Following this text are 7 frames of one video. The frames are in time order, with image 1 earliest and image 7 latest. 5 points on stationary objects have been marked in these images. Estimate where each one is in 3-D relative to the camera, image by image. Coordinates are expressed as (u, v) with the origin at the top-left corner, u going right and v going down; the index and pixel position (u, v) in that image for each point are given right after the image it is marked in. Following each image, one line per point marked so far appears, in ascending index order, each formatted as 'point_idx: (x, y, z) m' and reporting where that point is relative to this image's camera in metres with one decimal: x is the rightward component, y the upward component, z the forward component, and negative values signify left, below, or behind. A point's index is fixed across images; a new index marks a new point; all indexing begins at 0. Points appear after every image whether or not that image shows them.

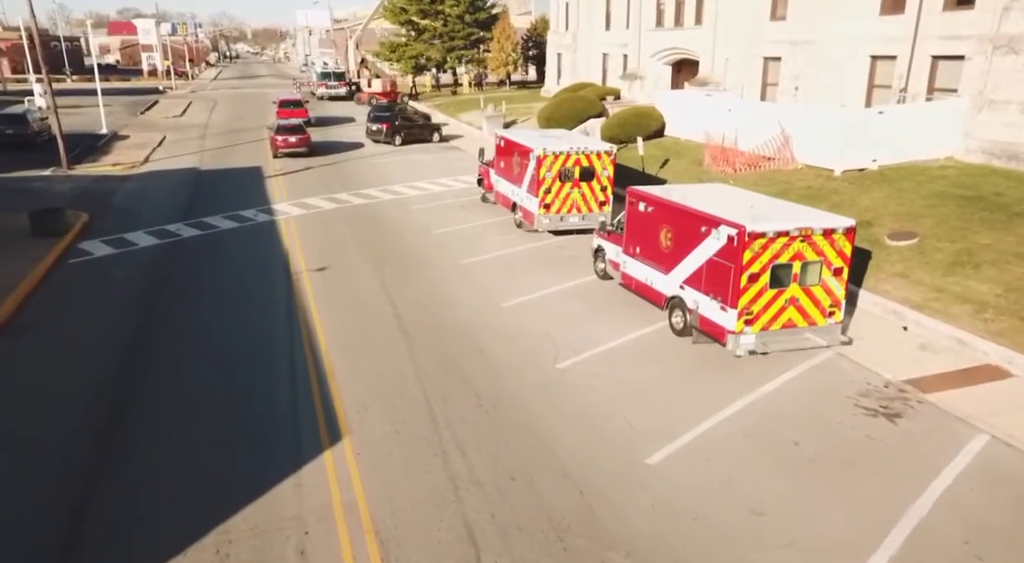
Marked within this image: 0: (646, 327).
0: (+2.6, -0.9, +12.2) m
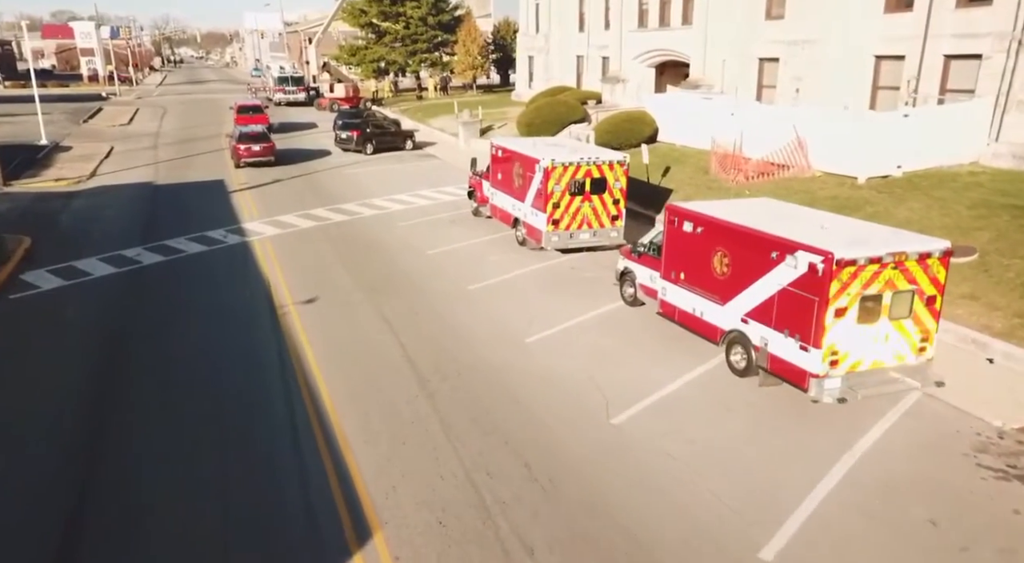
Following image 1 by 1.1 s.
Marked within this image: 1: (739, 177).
0: (+3.2, -1.4, +10.7) m
1: (+7.0, +3.2, +19.5) m
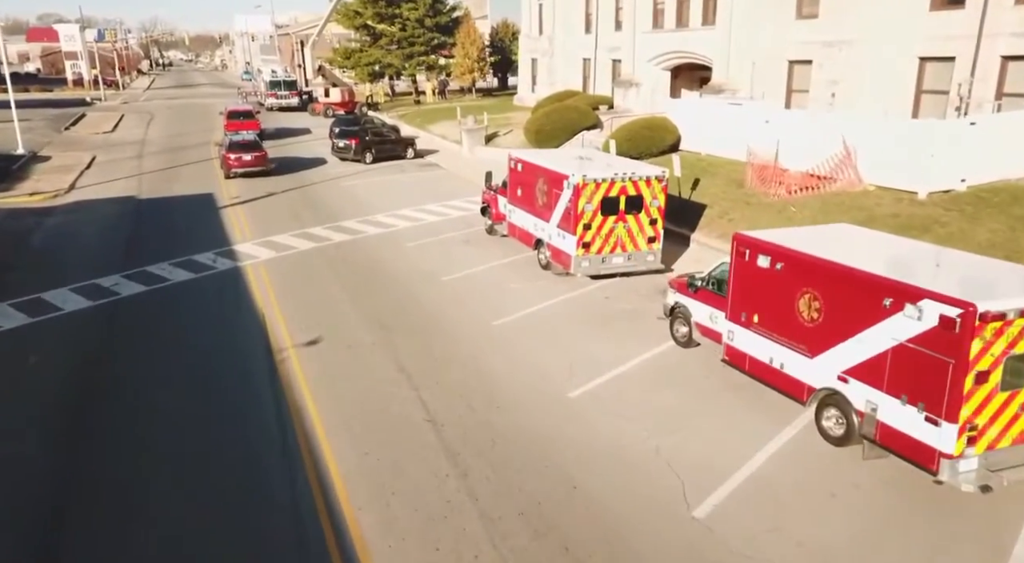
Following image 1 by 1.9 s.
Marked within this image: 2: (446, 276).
0: (+3.8, -2.1, +9.0) m
1: (+7.6, +2.6, +17.8) m
2: (-1.6, +0.1, +15.6) m
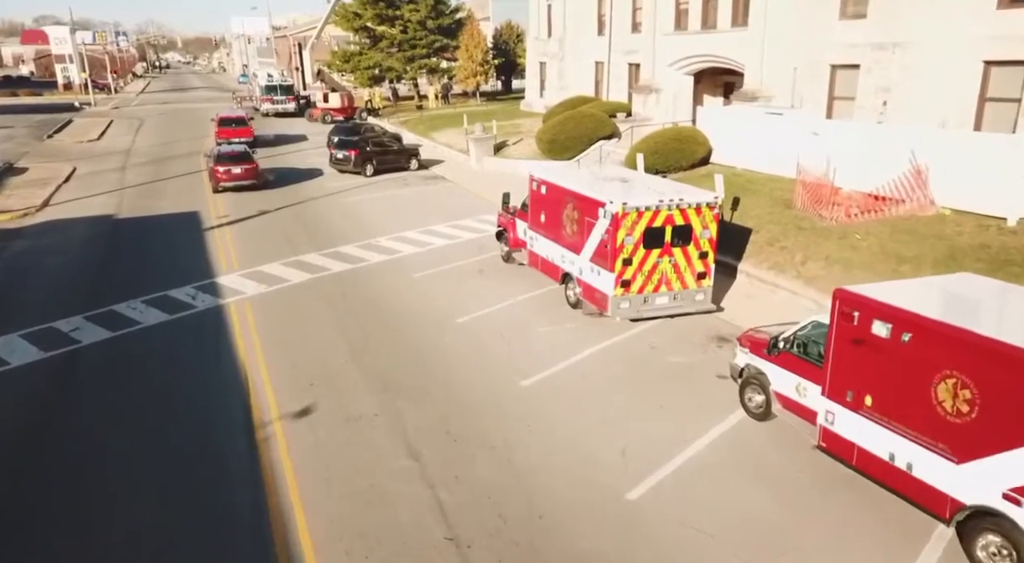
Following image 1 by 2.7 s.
0: (+4.4, -3.0, +6.9) m
1: (+8.1, +1.7, +15.7) m
2: (-1.1, -0.7, +13.5) m
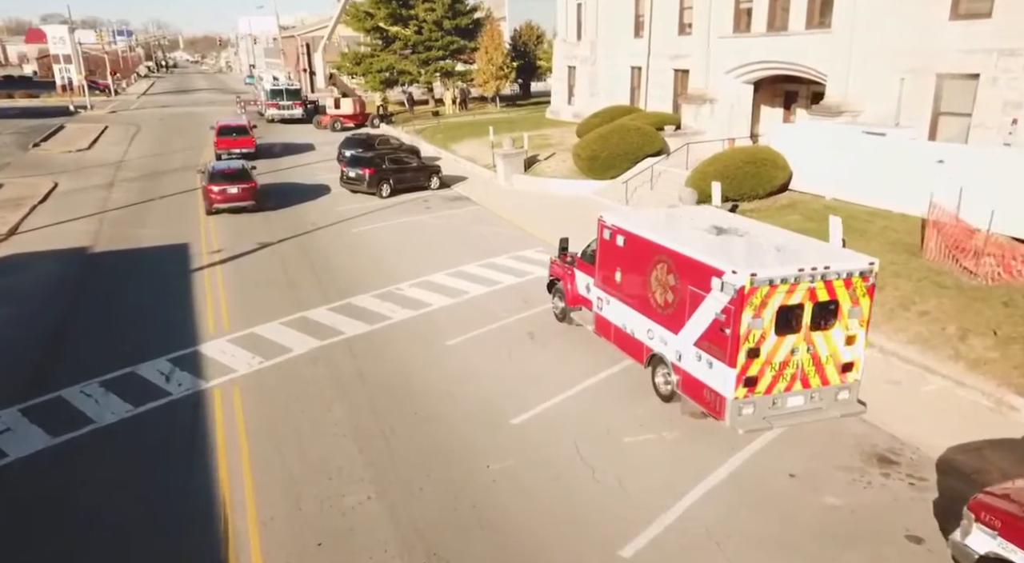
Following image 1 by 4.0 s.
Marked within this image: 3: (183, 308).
0: (+5.5, -4.4, +3.5) m
1: (+9.3, +0.3, +12.3) m
2: (+0.1, -2.1, +10.2) m
3: (-8.1, -0.5, +15.6) m
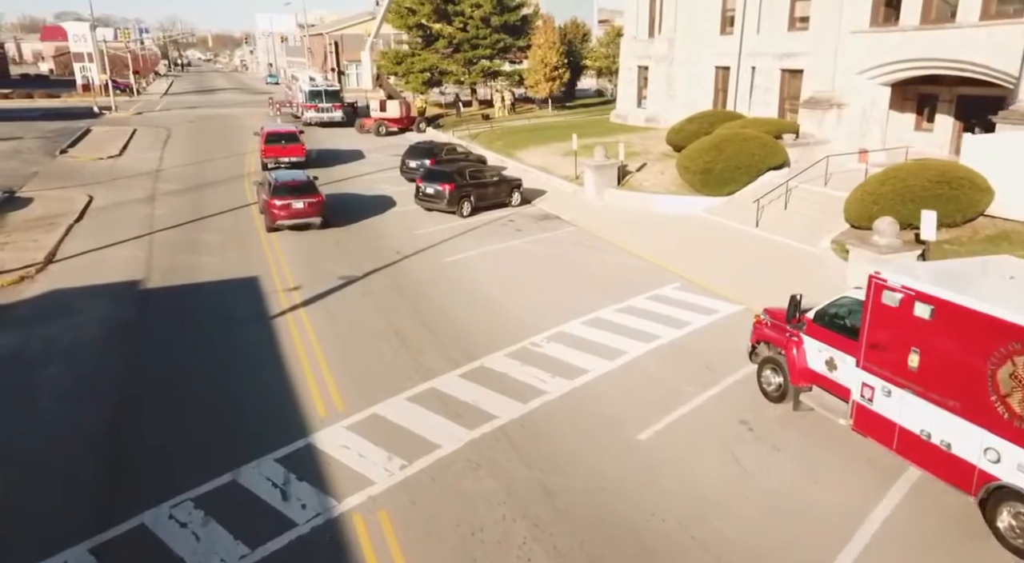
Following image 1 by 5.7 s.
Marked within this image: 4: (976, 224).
0: (+8.6, -5.5, +0.2) m
1: (+12.6, -0.9, +9.0) m
2: (+3.3, -3.2, +7.0) m
3: (-4.8, -1.6, +12.5) m
4: (+11.4, +1.5, +15.2) m
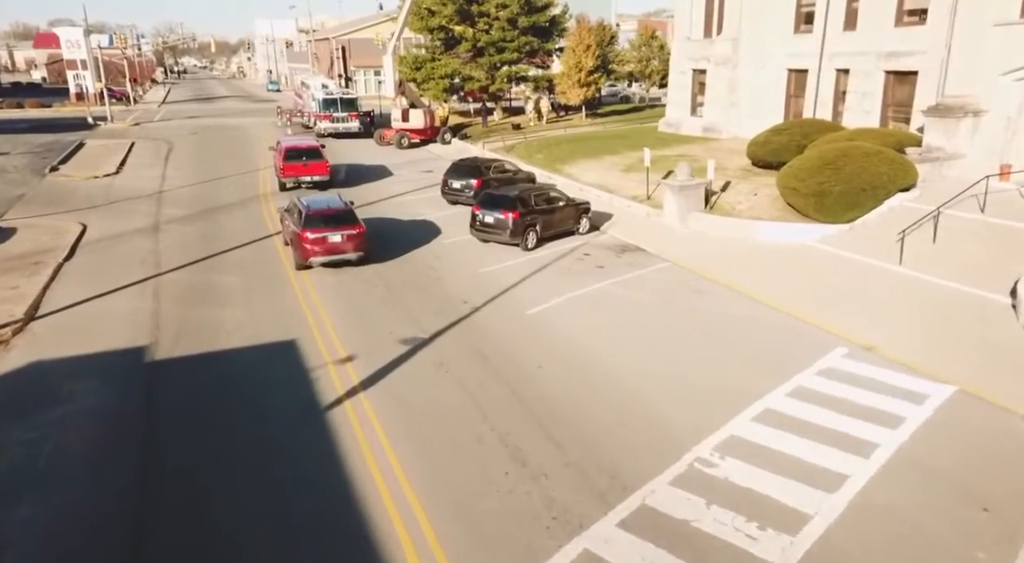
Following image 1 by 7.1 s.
0: (+11.0, -6.6, -3.5) m
1: (+14.9, -2.0, +5.3) m
2: (+5.6, -4.4, +3.3) m
3: (-2.5, -2.9, +8.8) m
4: (+13.6, +0.3, +11.5) m
